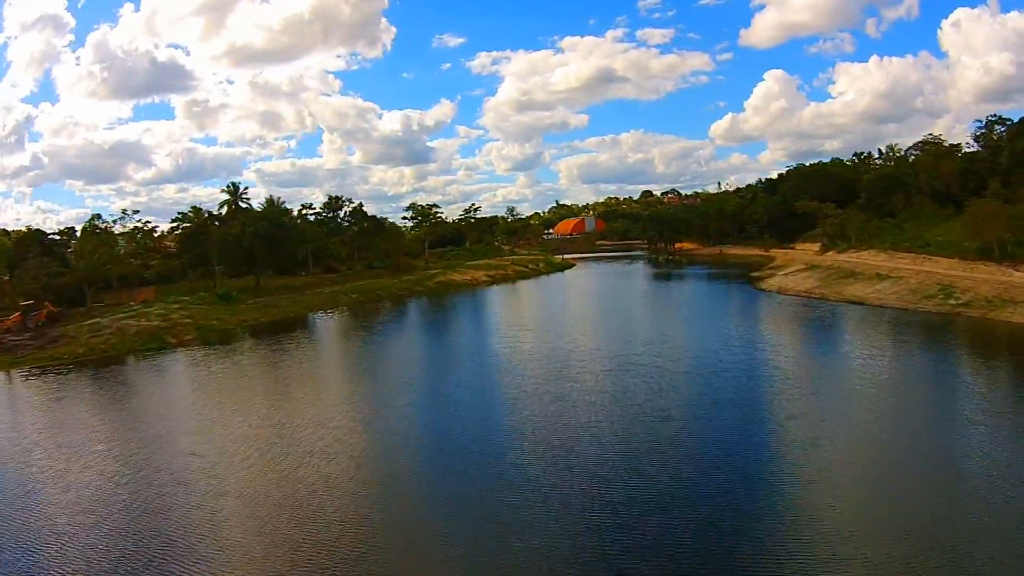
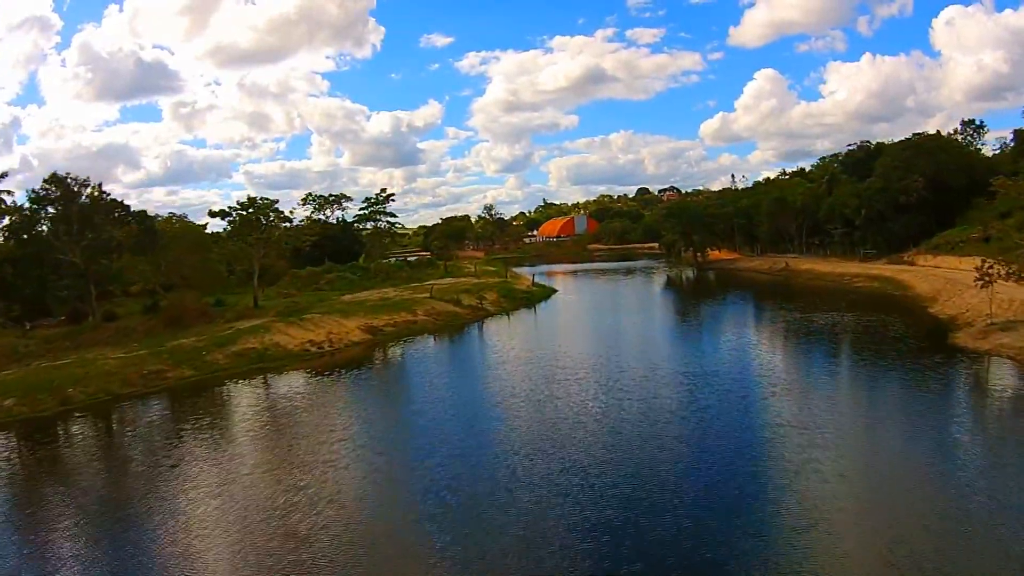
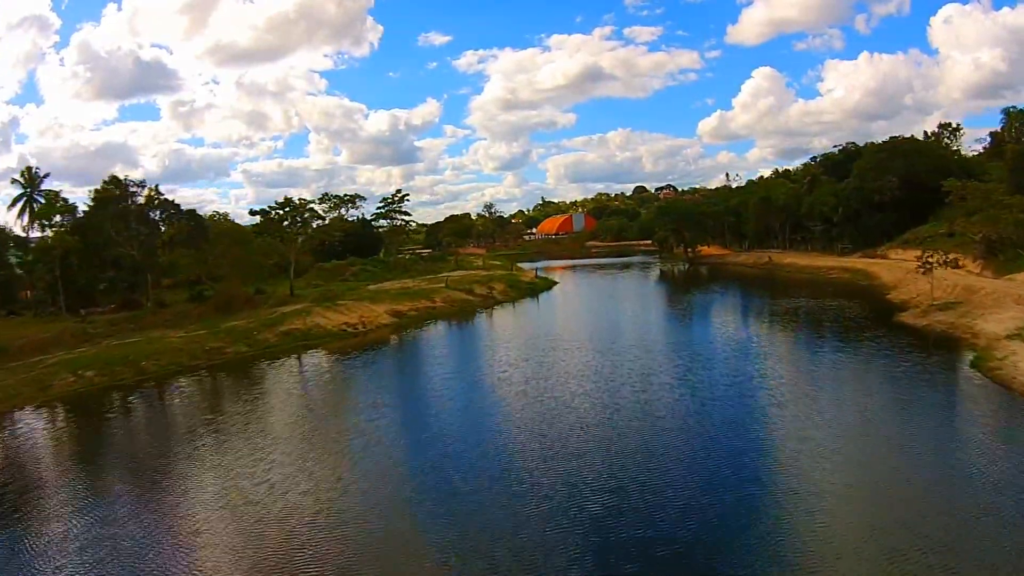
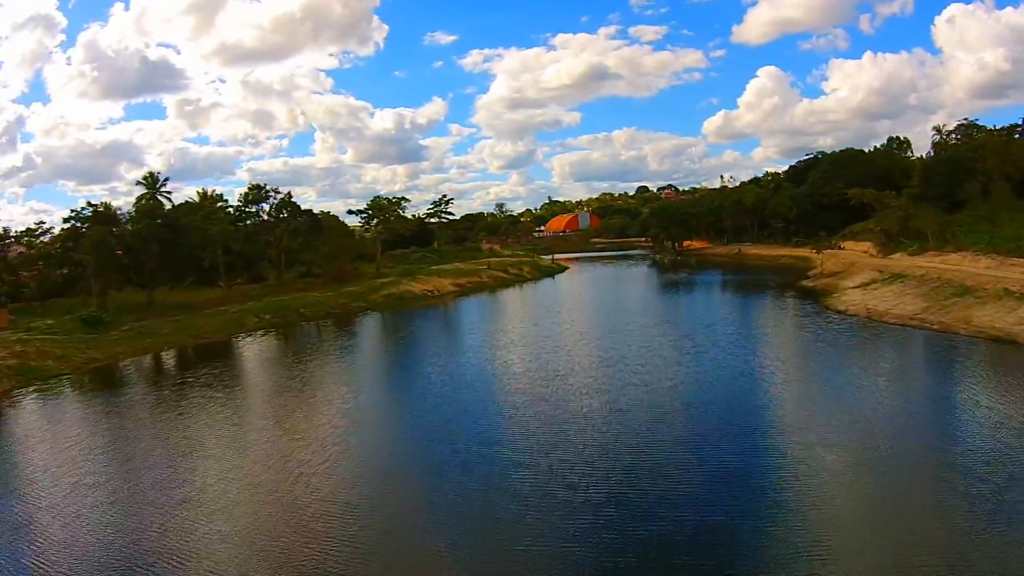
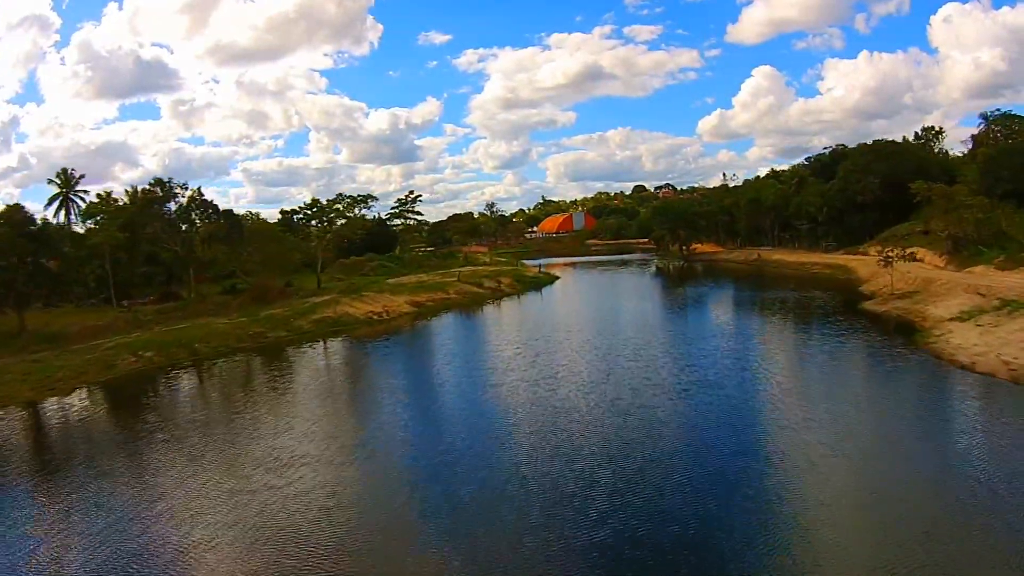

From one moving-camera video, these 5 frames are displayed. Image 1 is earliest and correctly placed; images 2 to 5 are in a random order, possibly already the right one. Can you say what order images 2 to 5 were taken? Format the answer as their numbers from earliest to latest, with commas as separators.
4, 5, 3, 2
